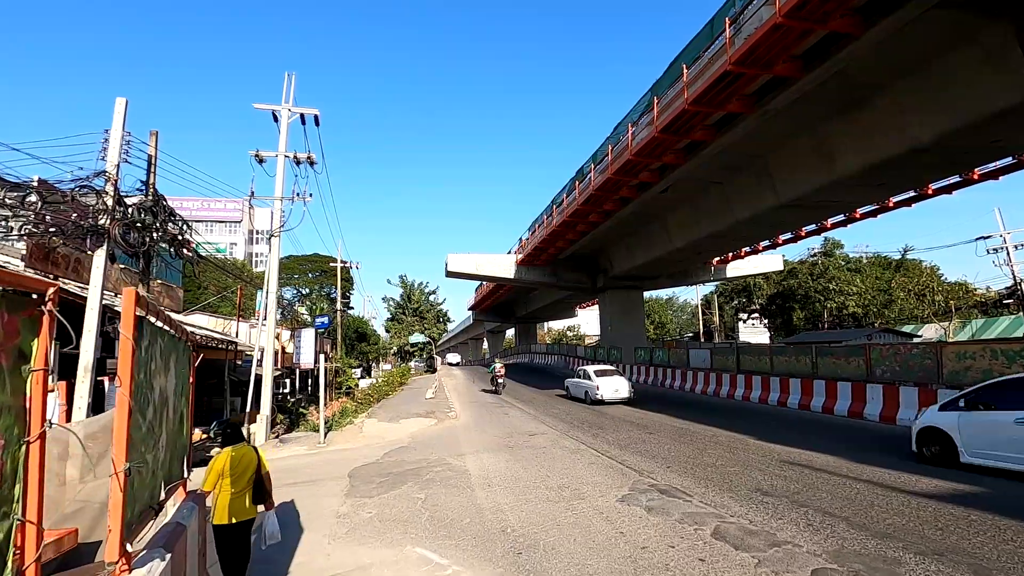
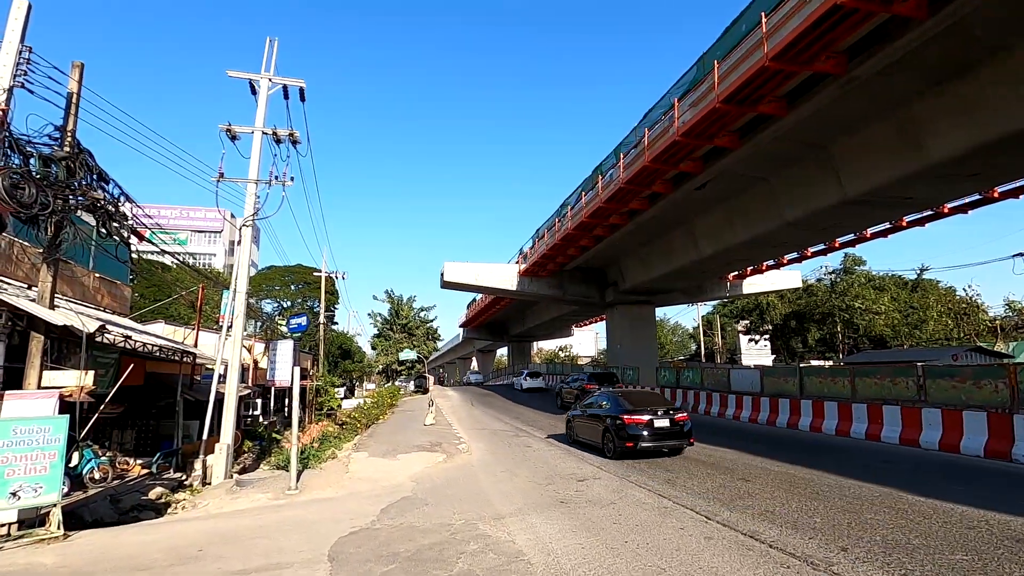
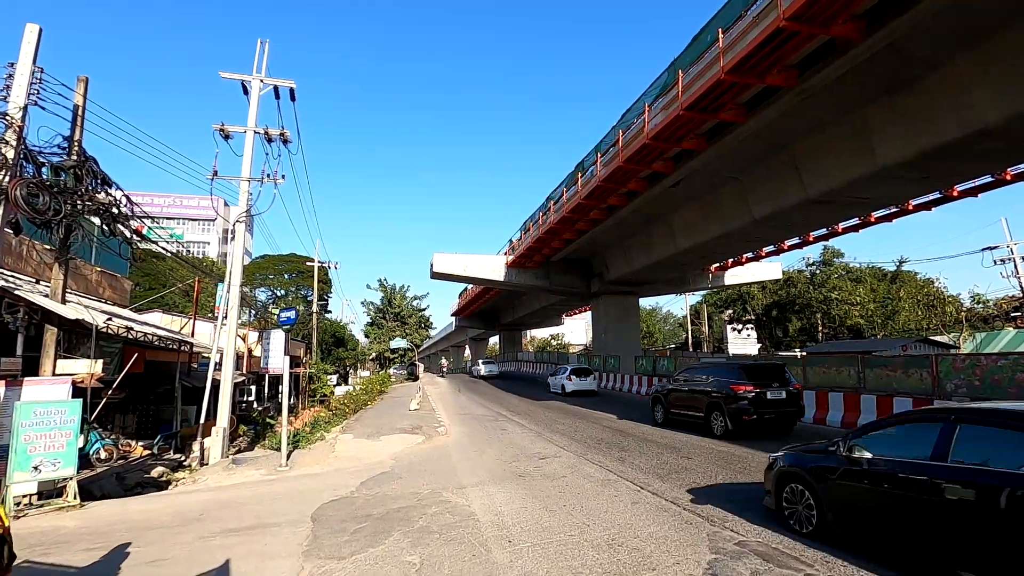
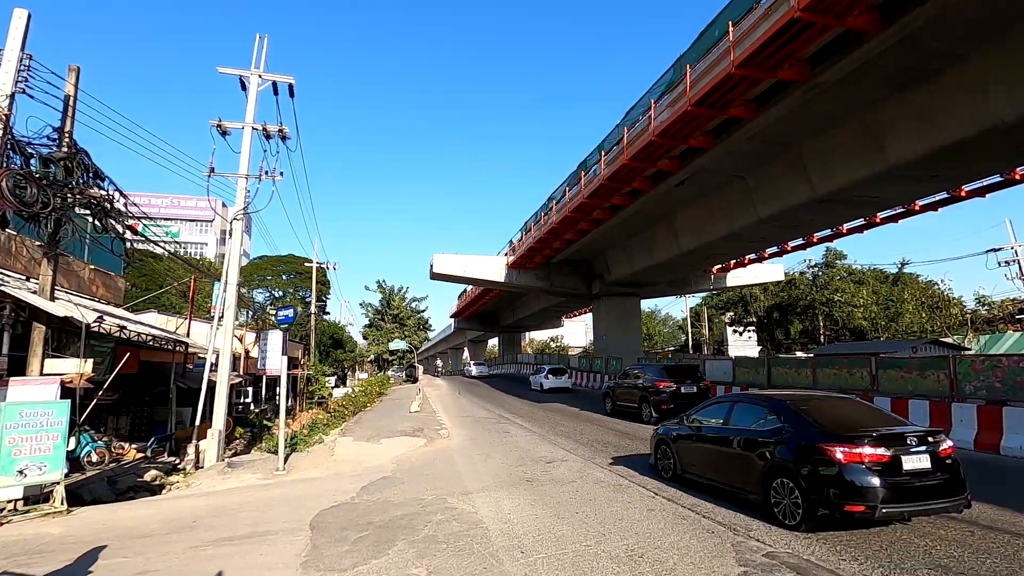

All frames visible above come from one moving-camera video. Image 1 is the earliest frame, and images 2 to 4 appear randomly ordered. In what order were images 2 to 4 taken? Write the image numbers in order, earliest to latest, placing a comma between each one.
3, 4, 2
